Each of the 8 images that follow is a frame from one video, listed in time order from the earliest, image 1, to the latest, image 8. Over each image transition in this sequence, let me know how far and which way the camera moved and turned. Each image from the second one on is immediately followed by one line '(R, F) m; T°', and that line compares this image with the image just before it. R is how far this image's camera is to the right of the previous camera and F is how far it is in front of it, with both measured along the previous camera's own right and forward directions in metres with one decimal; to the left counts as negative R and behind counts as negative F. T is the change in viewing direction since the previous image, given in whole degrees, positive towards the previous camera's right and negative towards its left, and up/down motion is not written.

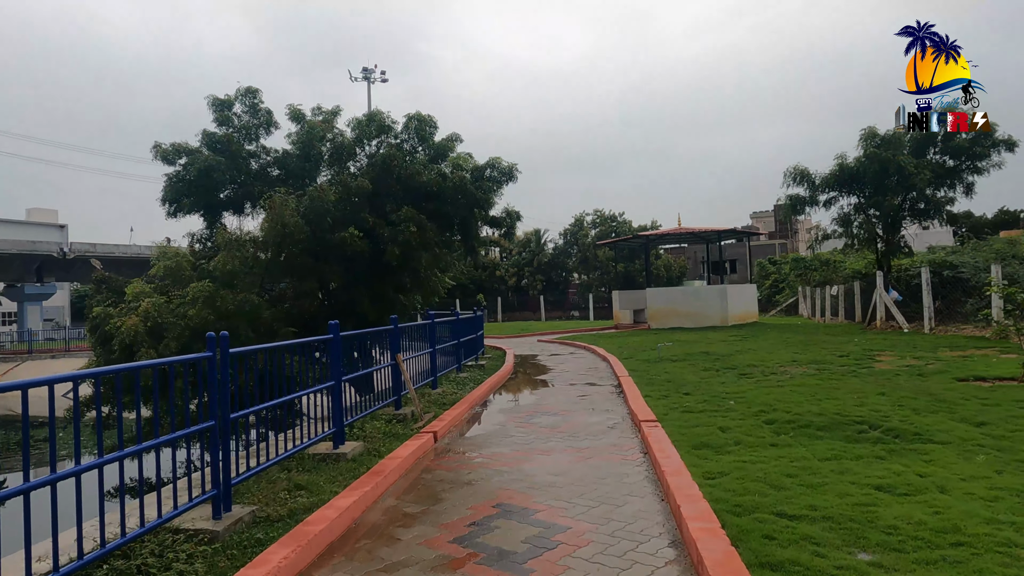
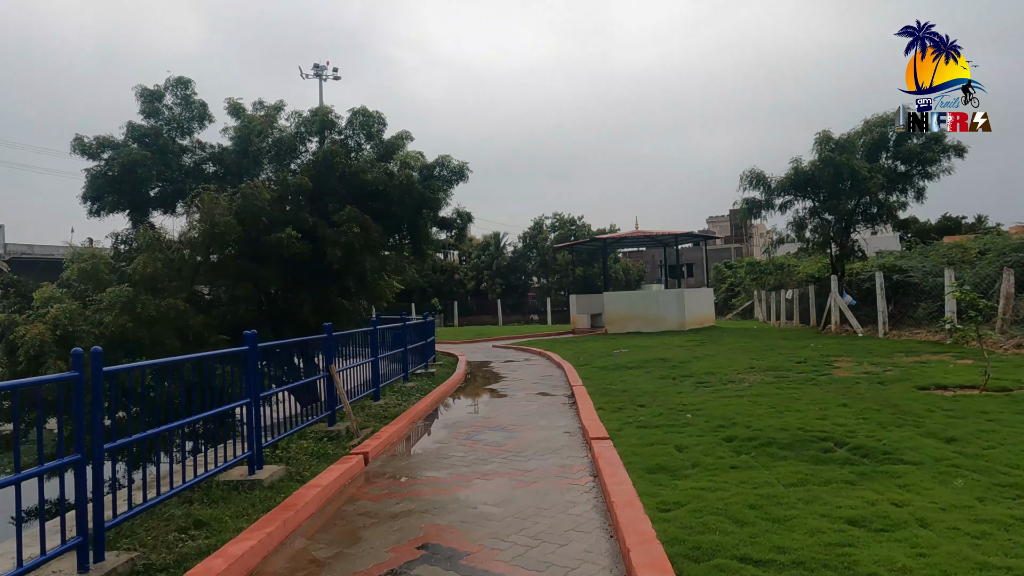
(+0.2, +0.5) m; +3°
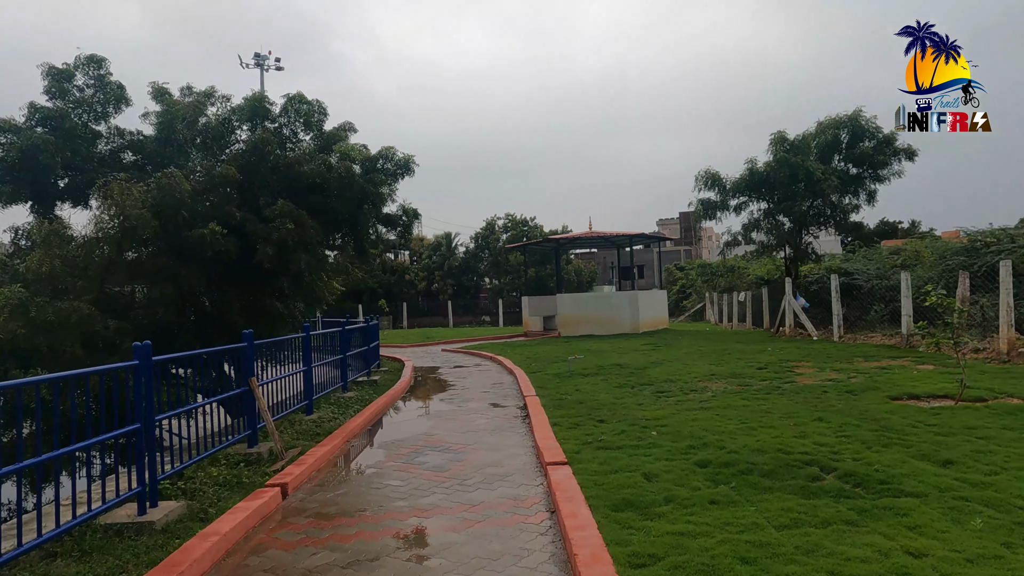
(0.0, +0.7) m; +4°
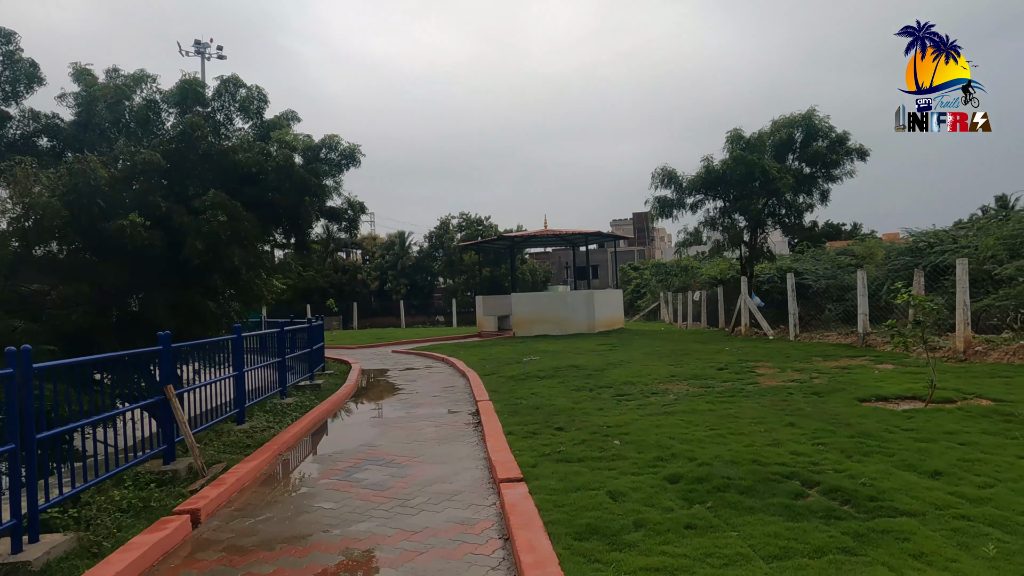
(0.0, +0.5) m; +4°
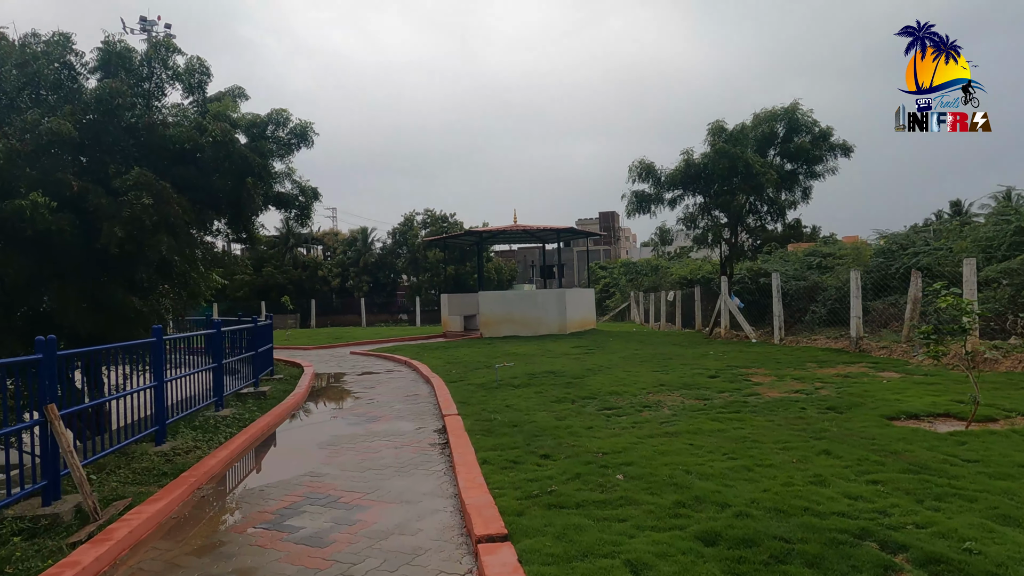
(-0.1, +1.0) m; +3°
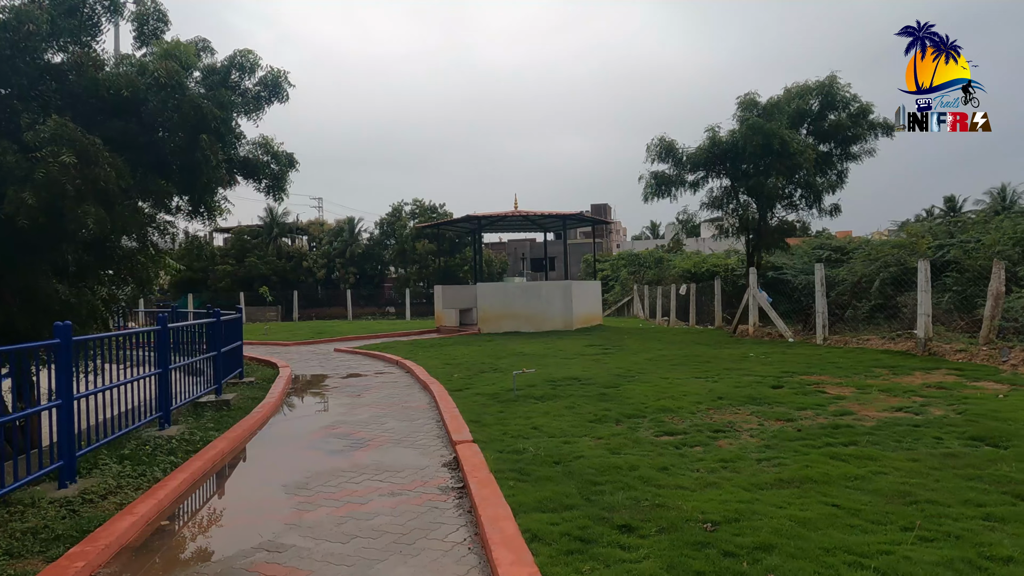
(-0.3, +1.6) m; +1°
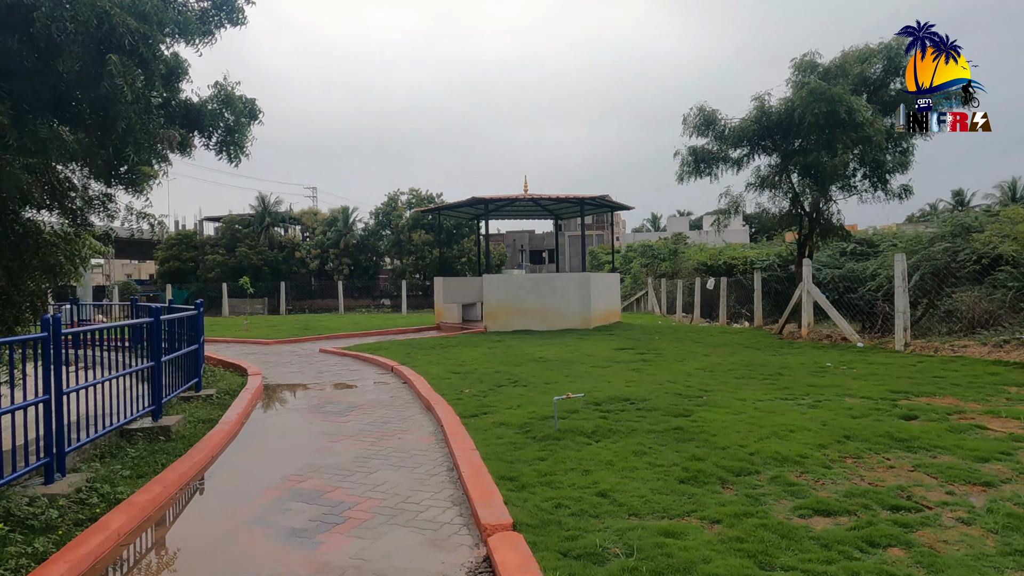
(-0.3, +1.9) m; 0°
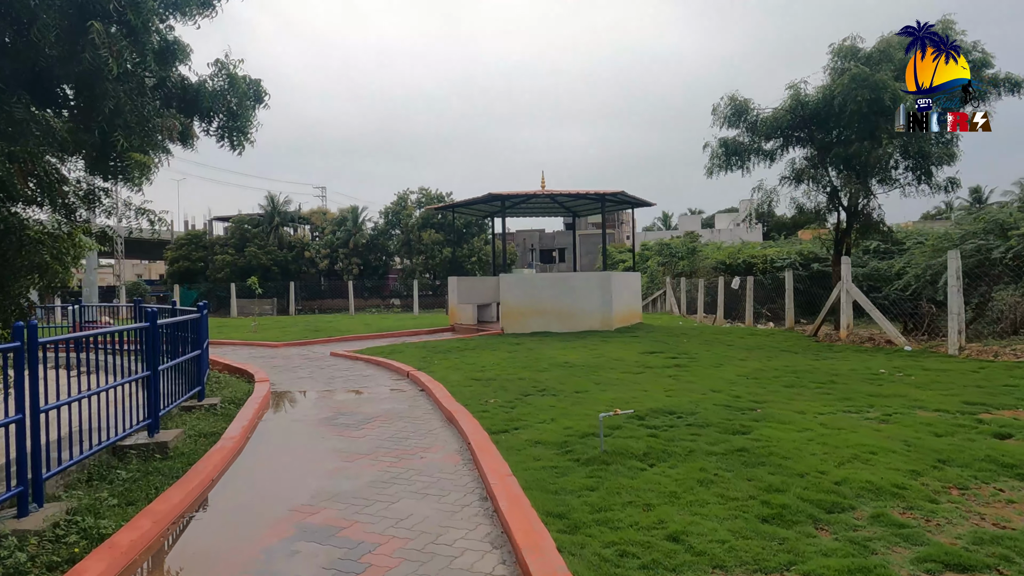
(-0.2, +0.6) m; -1°
